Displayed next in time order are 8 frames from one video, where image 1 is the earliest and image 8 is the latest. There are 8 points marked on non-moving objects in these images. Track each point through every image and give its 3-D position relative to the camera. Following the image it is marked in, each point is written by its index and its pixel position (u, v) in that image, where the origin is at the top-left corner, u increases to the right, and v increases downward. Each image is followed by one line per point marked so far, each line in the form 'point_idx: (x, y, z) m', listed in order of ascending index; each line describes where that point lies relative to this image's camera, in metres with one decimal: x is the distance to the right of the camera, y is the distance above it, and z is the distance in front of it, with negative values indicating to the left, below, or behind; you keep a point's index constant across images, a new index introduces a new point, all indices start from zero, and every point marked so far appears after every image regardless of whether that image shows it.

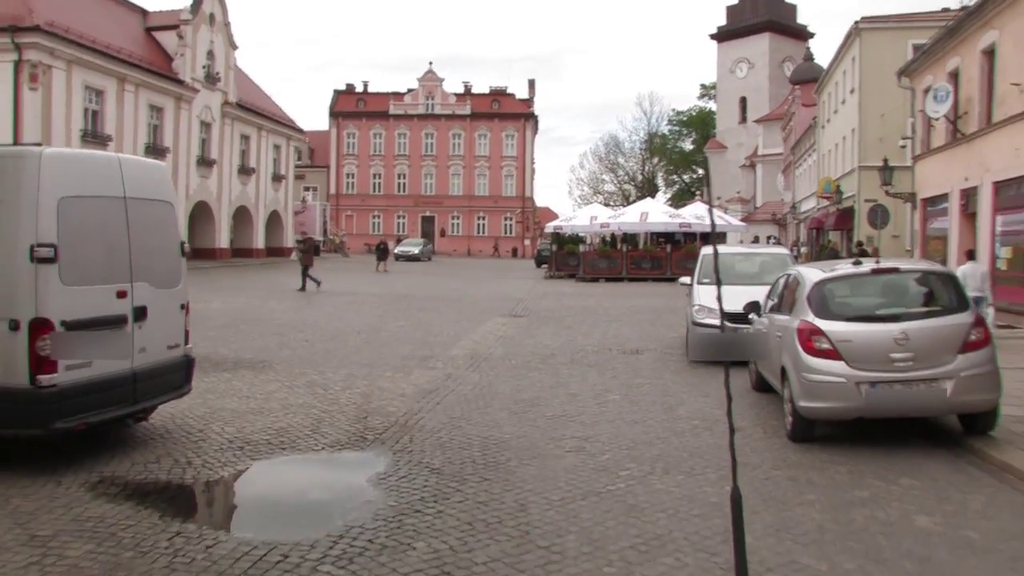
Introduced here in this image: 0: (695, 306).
0: (+1.9, -0.2, +12.0) m
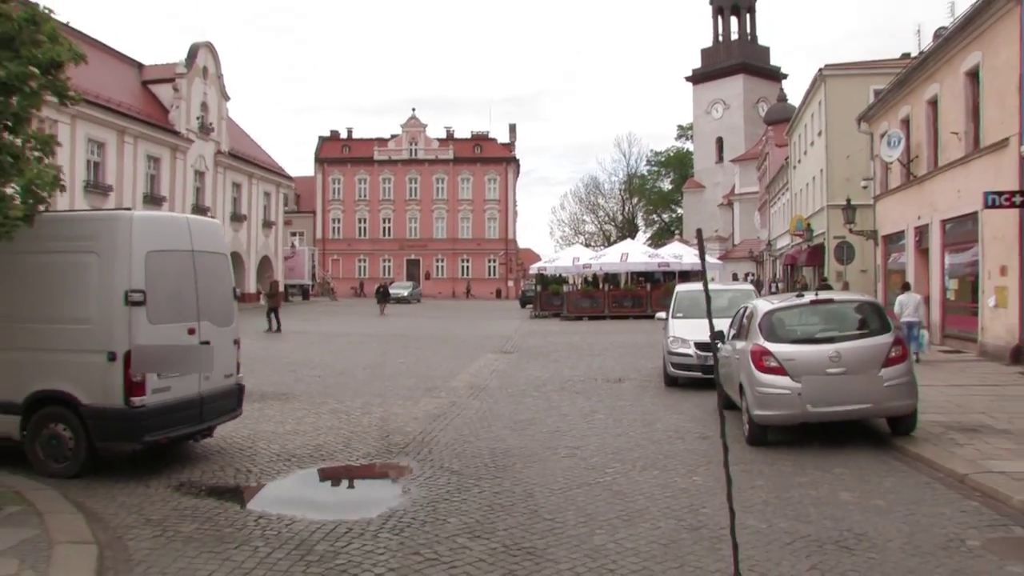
0: (+1.8, -0.6, +13.6) m
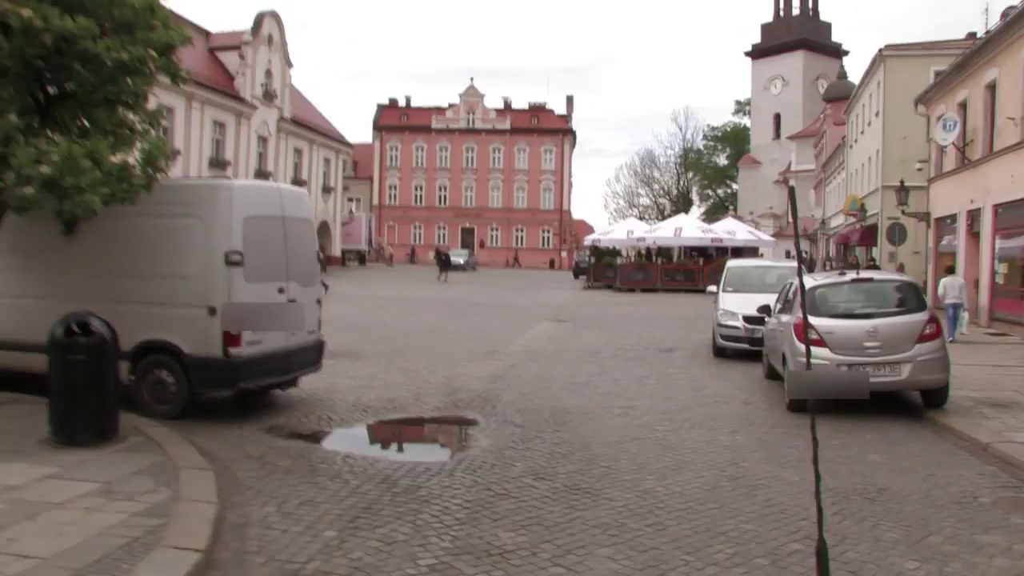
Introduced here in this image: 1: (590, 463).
0: (+2.5, -0.3, +14.2) m
1: (+0.5, -1.1, +7.5) m
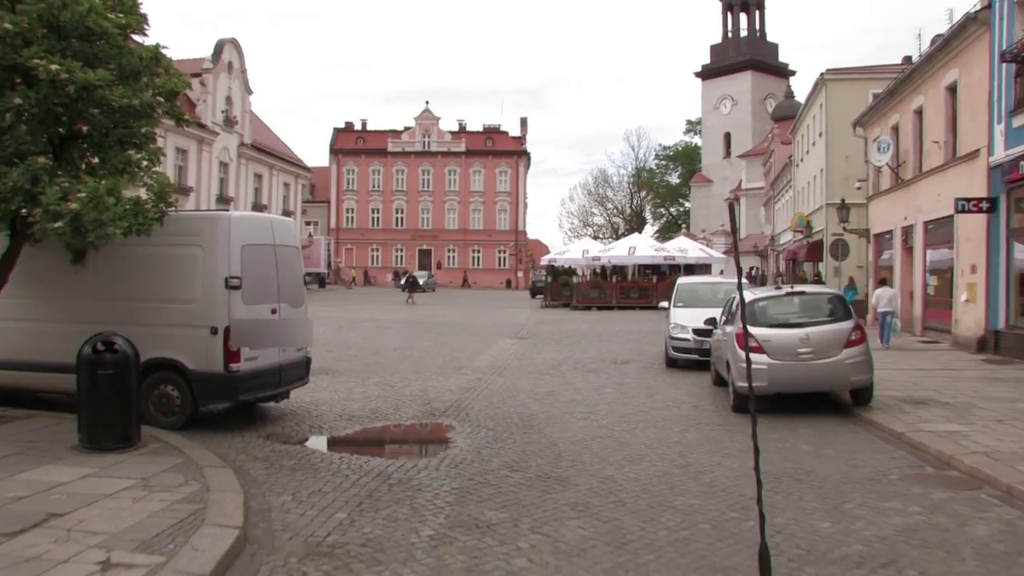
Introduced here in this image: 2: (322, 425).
0: (+2.1, -0.5, +15.4) m
1: (+0.3, -1.2, +8.5) m
2: (-1.7, -1.2, +10.7) m
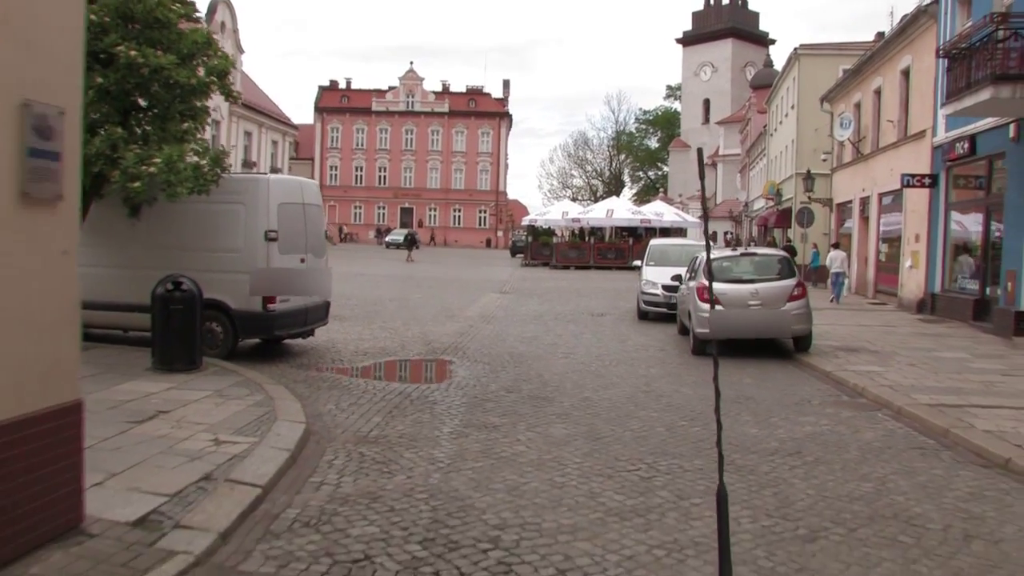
0: (+1.9, +0.1, +17.2) m
1: (+0.3, -0.8, +10.3) m
2: (-1.8, -0.7, +12.4) m
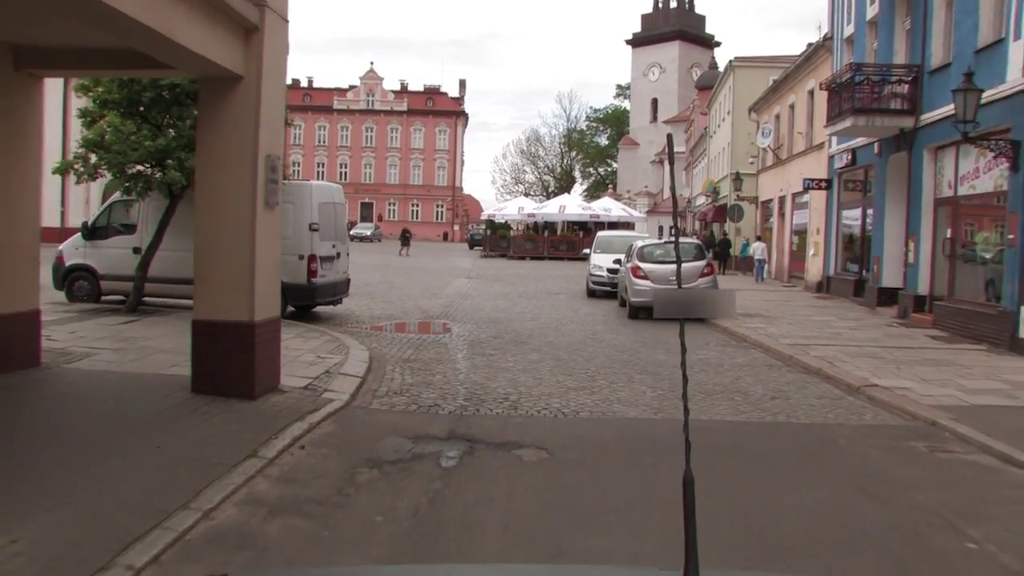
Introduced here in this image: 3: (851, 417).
0: (+1.5, +0.4, +21.2) m
1: (+0.1, -0.6, +14.2) m
2: (-2.1, -0.5, +16.3) m
3: (+2.4, -0.9, +8.5) m
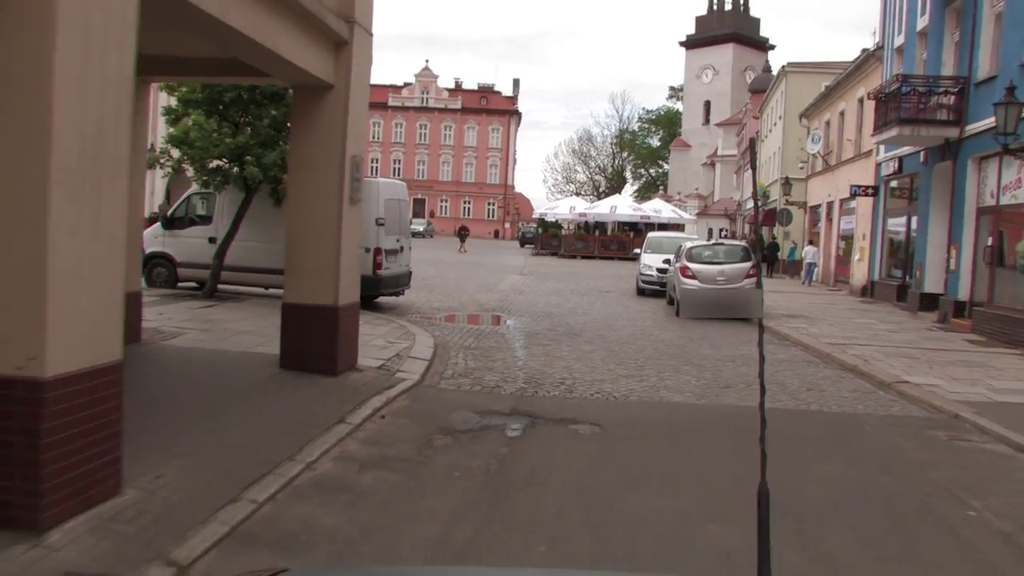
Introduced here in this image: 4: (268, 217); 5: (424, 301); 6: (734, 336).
0: (+2.4, +0.4, +21.9) m
1: (+0.8, -0.5, +15.0) m
2: (-1.3, -0.4, +17.2) m
3: (+2.9, -0.9, +9.2) m
4: (-3.5, +1.0, +16.8) m
5: (-1.4, -0.2, +18.6) m
6: (+2.8, -0.6, +14.4) m
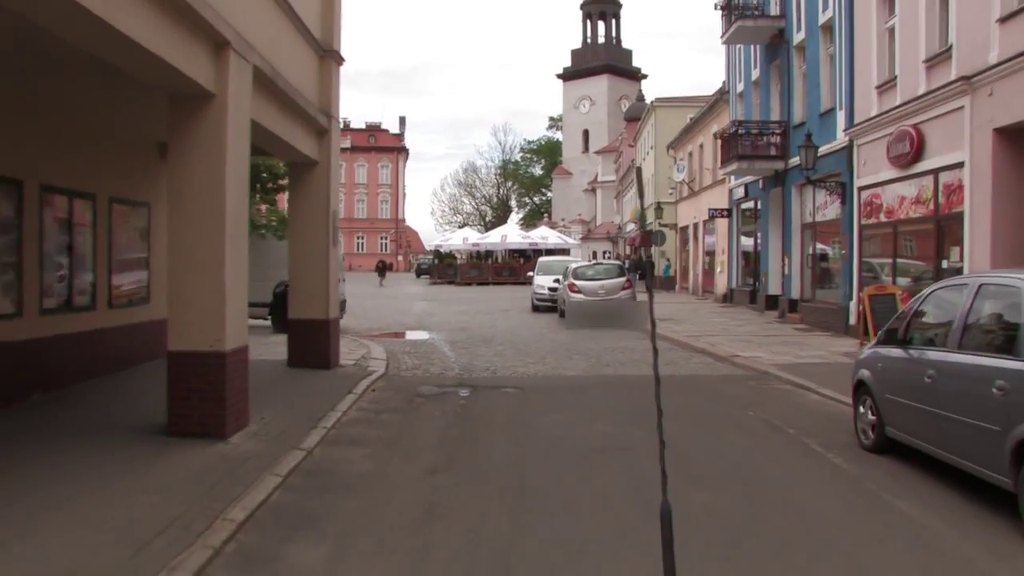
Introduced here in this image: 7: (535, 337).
0: (+0.6, +0.1, +25.7) m
1: (-0.4, -0.8, +18.7) m
2: (-2.7, -0.8, +20.6) m
3: (+2.2, -0.9, +13.0) m
4: (-4.9, +0.5, +20.0) m
5: (-2.9, -0.7, +22.0) m
6: (+1.6, -0.7, +18.3) m
7: (+0.4, -0.8, +18.2) m
